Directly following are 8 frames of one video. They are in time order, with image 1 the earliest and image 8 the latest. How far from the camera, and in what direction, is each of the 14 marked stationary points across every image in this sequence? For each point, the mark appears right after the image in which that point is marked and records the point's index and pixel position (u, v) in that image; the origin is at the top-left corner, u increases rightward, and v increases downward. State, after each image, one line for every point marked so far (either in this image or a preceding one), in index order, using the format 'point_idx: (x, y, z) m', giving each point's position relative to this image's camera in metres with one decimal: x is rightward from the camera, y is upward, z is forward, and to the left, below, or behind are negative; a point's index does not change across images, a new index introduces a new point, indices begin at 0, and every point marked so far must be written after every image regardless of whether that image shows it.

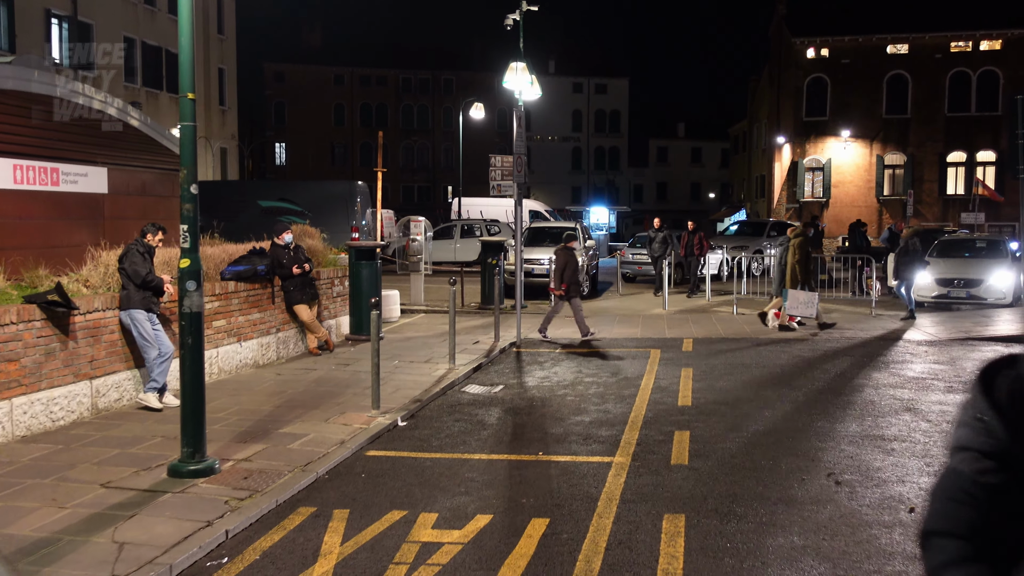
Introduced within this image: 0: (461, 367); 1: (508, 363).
0: (-0.6, -0.9, +10.4) m
1: (0.0, -0.9, +11.0) m
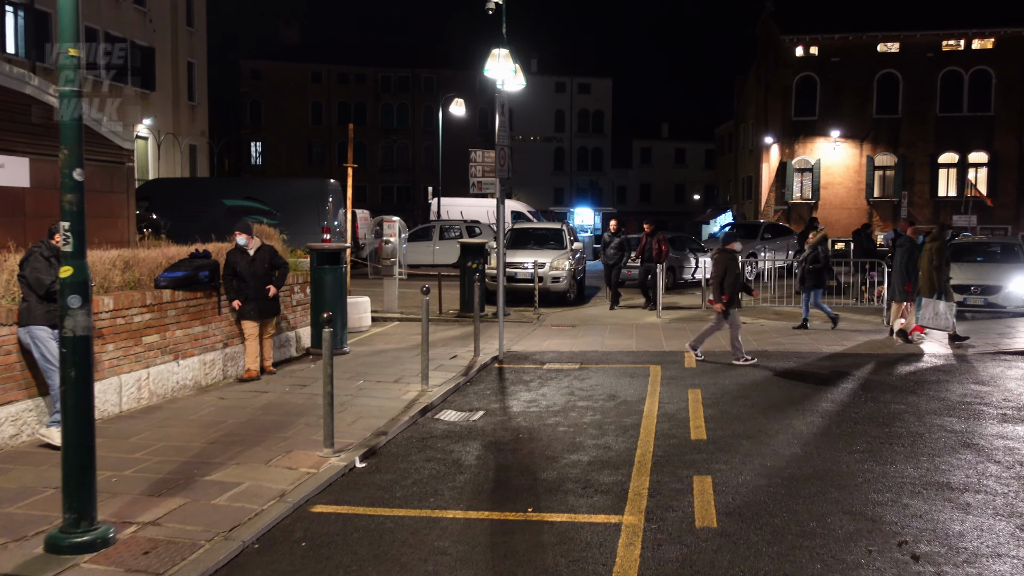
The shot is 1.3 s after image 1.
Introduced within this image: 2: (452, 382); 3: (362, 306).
0: (-0.7, -1.0, +9.0) m
1: (-0.2, -1.0, +9.6) m
2: (-0.6, -0.9, +9.3) m
3: (-2.2, -0.3, +14.1) m
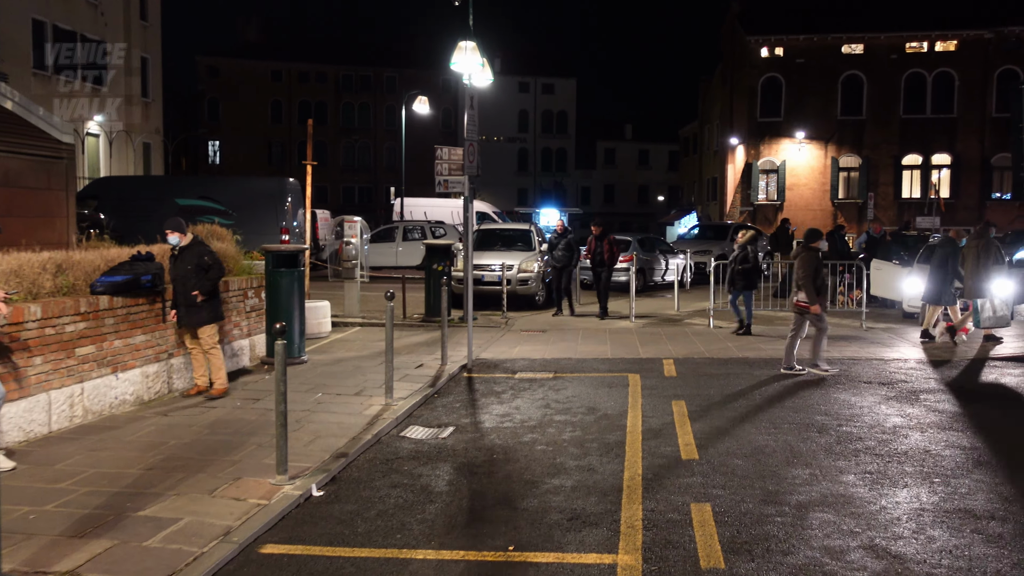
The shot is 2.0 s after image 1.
0: (-1.0, -1.0, +8.3) m
1: (-0.5, -1.0, +9.0) m
2: (-0.9, -1.0, +8.7) m
3: (-2.7, -0.3, +13.3) m
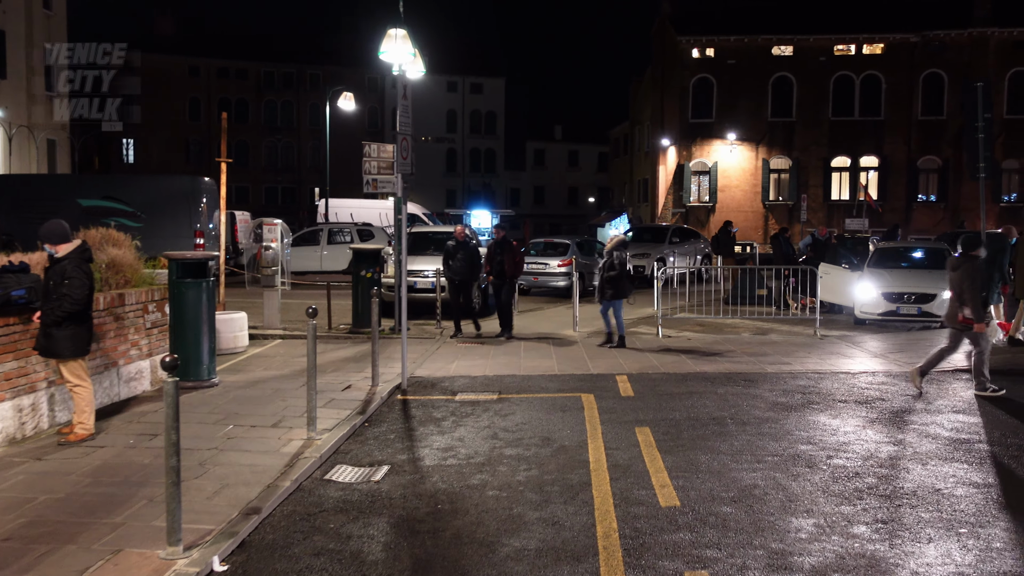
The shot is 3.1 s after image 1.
0: (-1.4, -1.1, +7.2) m
1: (-1.0, -1.1, +7.9) m
2: (-1.3, -1.1, +7.5) m
3: (-3.5, -0.4, +12.0) m
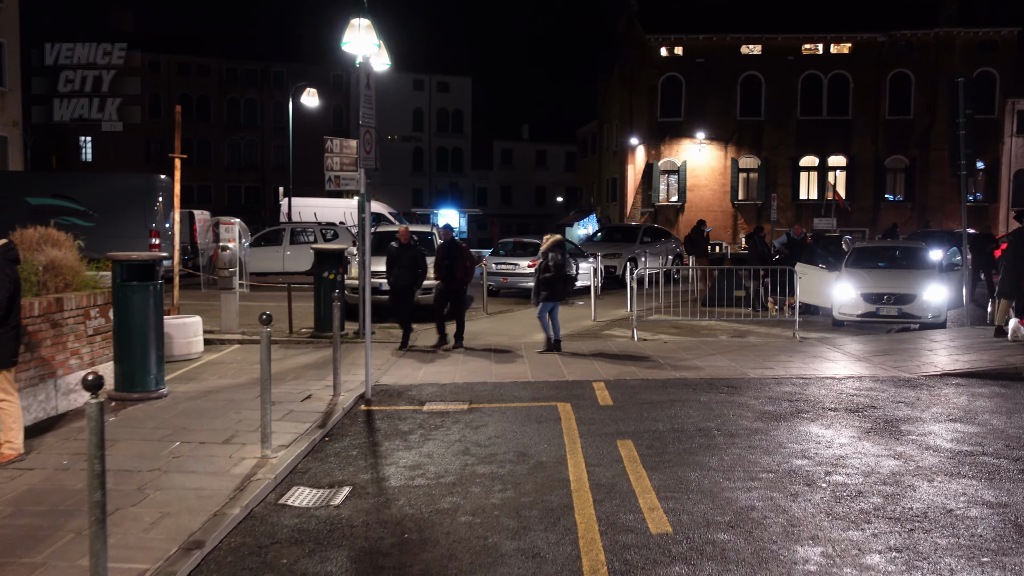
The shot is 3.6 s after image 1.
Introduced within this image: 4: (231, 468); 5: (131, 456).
0: (-1.6, -1.1, +6.6) m
1: (-1.2, -1.2, +7.3) m
2: (-1.5, -1.1, +6.9) m
3: (-3.9, -0.5, +11.4) m
4: (-1.9, -1.2, +6.2) m
5: (-2.6, -1.1, +6.4) m
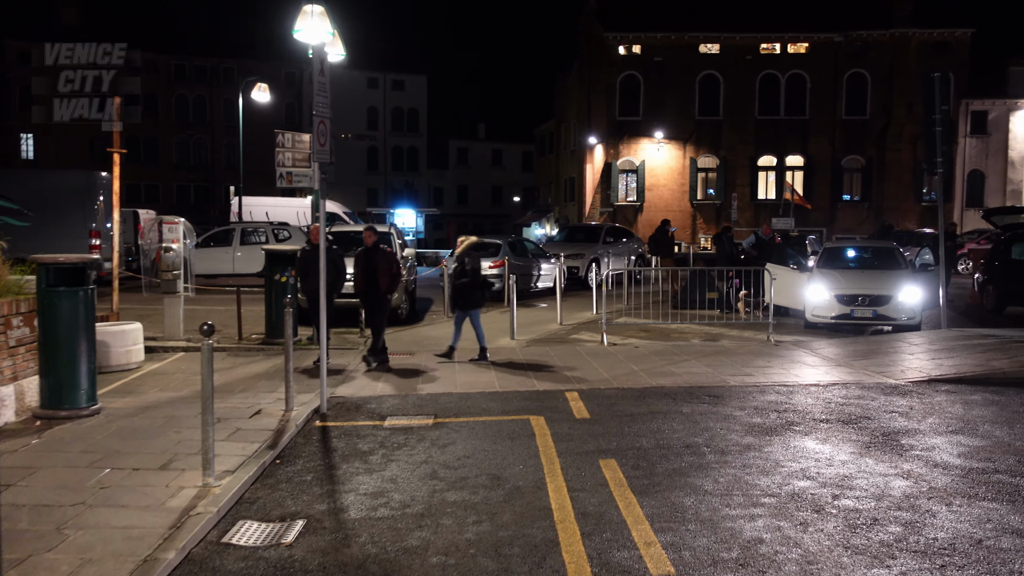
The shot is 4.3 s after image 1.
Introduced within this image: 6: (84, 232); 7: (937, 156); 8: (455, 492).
0: (-1.8, -1.2, +5.8) m
1: (-1.4, -1.2, +6.6) m
2: (-1.7, -1.2, +6.2) m
3: (-4.3, -0.5, +10.5) m
4: (-2.0, -1.2, +5.5) m
5: (-2.7, -1.2, +5.6) m
6: (-8.5, +1.1, +18.7) m
7: (+6.2, +1.9, +13.8) m
8: (-0.3, -1.2, +5.7) m
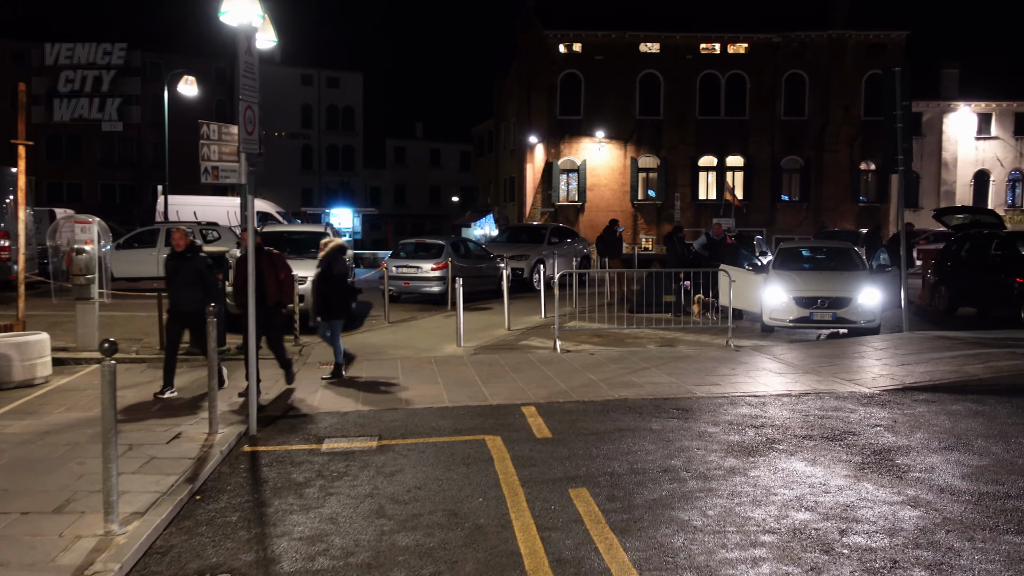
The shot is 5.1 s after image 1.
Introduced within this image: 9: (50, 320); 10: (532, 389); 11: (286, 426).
0: (-2.0, -1.2, +4.9) m
1: (-1.7, -1.2, +5.7) m
2: (-1.9, -1.2, +5.3) m
3: (-4.8, -0.6, +9.4) m
4: (-2.2, -1.3, +4.5) m
5: (-2.9, -1.2, +4.7) m
6: (-9.6, +1.0, +17.4) m
7: (+5.5, +1.9, +13.4) m
8: (-0.5, -1.3, +4.9) m
9: (-6.3, -0.4, +12.8) m
10: (+0.2, -1.0, +9.2) m
11: (-1.8, -1.1, +7.7) m
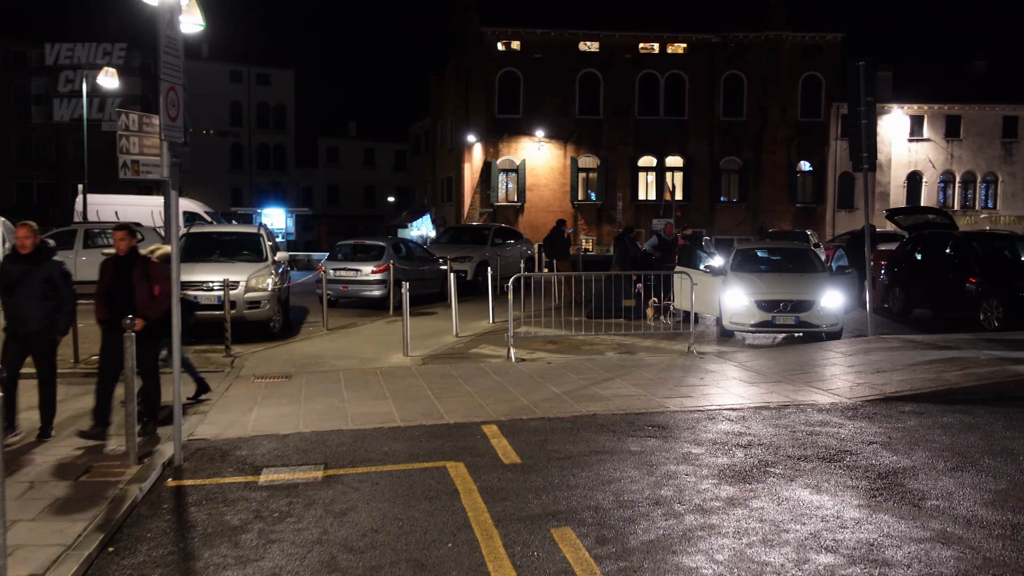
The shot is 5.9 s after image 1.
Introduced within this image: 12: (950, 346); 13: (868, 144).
0: (-2.1, -1.3, +4.0) m
1: (-1.8, -1.3, +4.8) m
2: (-2.0, -1.3, +4.4) m
3: (-5.2, -0.7, +8.3) m
4: (-2.2, -1.3, +3.6) m
5: (-3.0, -1.3, +3.7) m
6: (-10.5, +0.9, +15.9) m
7: (+4.8, +1.9, +12.9) m
8: (-0.6, -1.3, +4.1) m
9: (-6.9, -0.5, +11.6) m
10: (-0.2, -1.0, +8.5) m
11: (-2.1, -1.2, +6.7) m
12: (+5.4, -0.7, +11.4) m
13: (+4.8, +2.0, +12.9) m
